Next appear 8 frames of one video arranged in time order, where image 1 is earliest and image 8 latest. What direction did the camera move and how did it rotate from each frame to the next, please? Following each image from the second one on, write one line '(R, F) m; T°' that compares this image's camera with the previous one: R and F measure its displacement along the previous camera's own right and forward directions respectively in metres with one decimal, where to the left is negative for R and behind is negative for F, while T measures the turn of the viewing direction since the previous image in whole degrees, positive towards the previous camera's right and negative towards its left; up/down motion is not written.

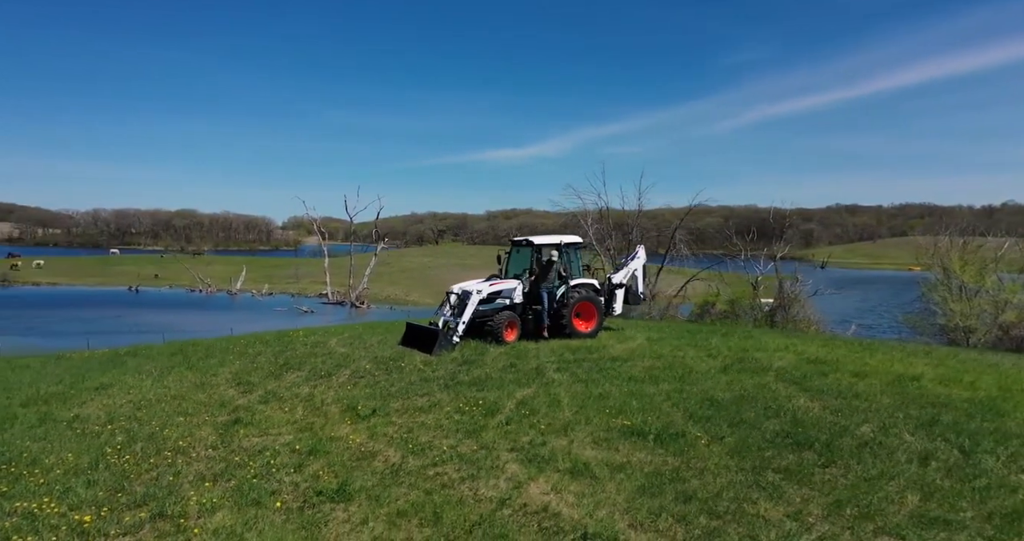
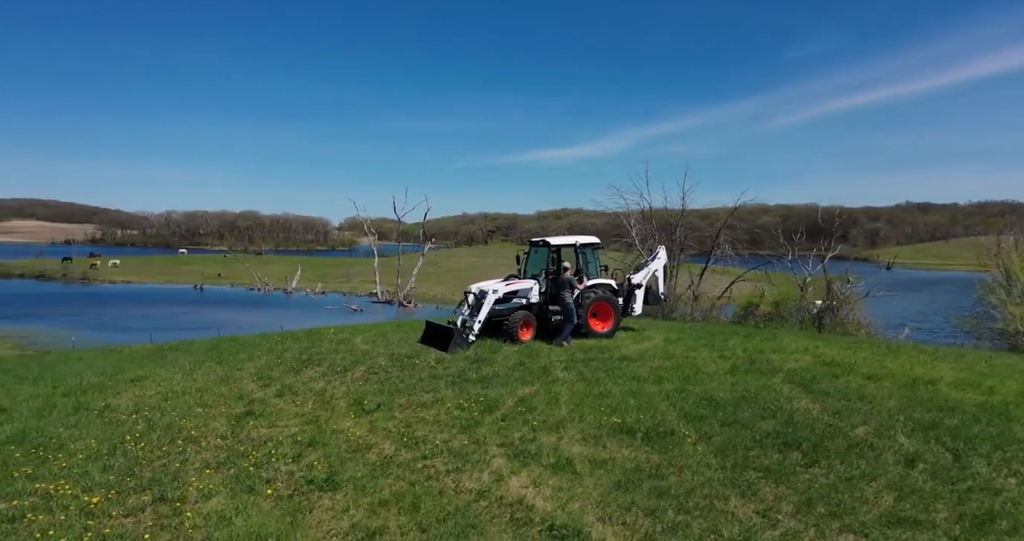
(+0.4, -0.1) m; -3°
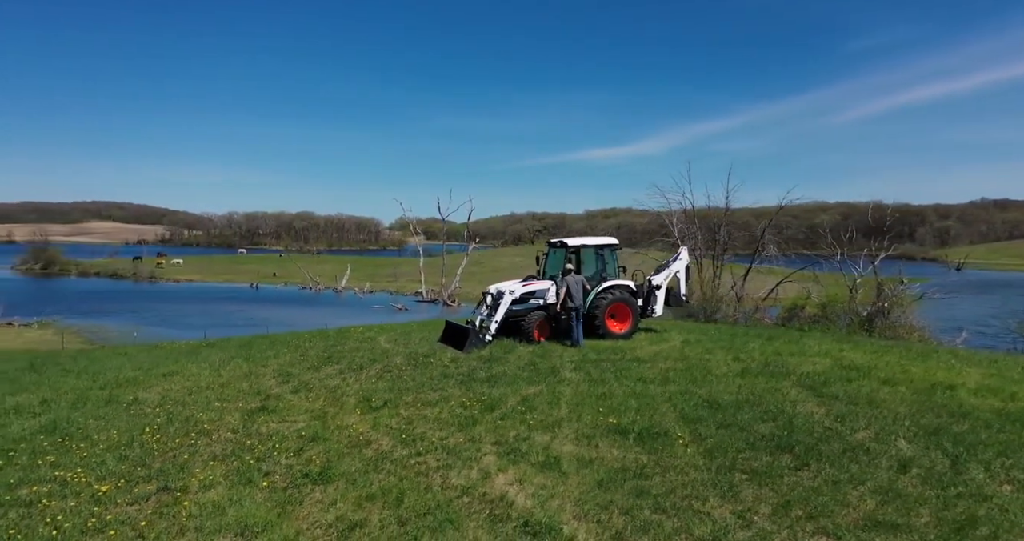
(+0.4, -0.1) m; -3°
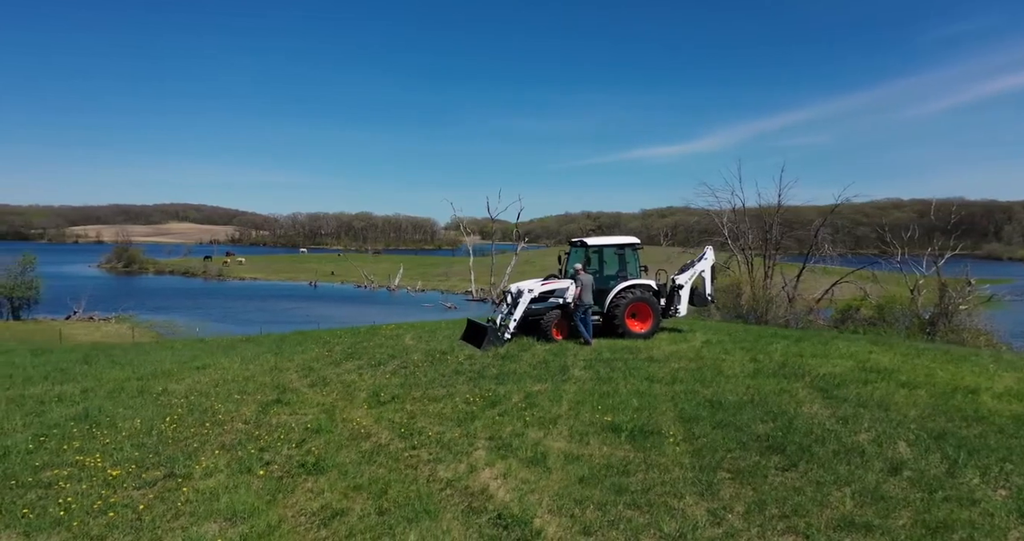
(+0.4, -0.1) m; -3°
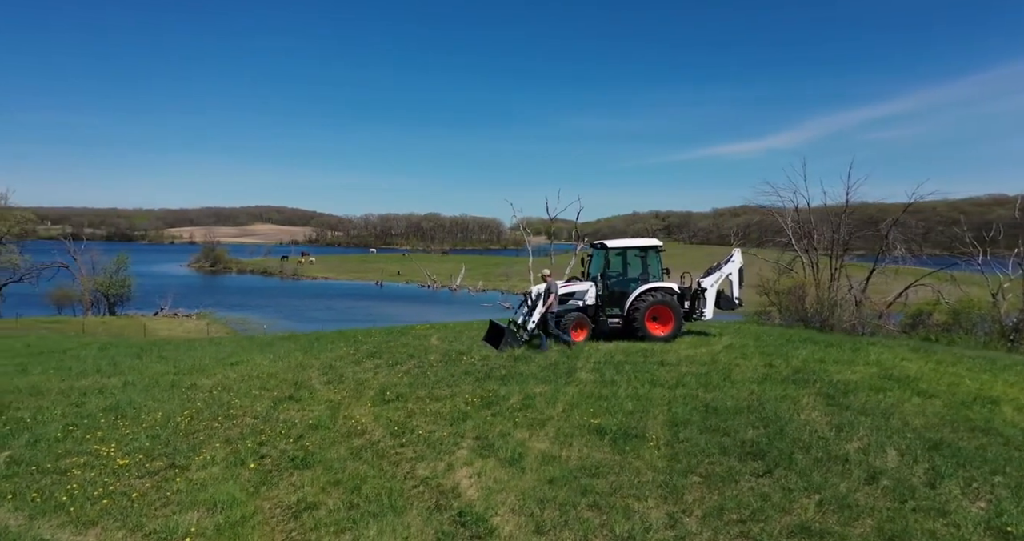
(+0.6, -0.1) m; -4°
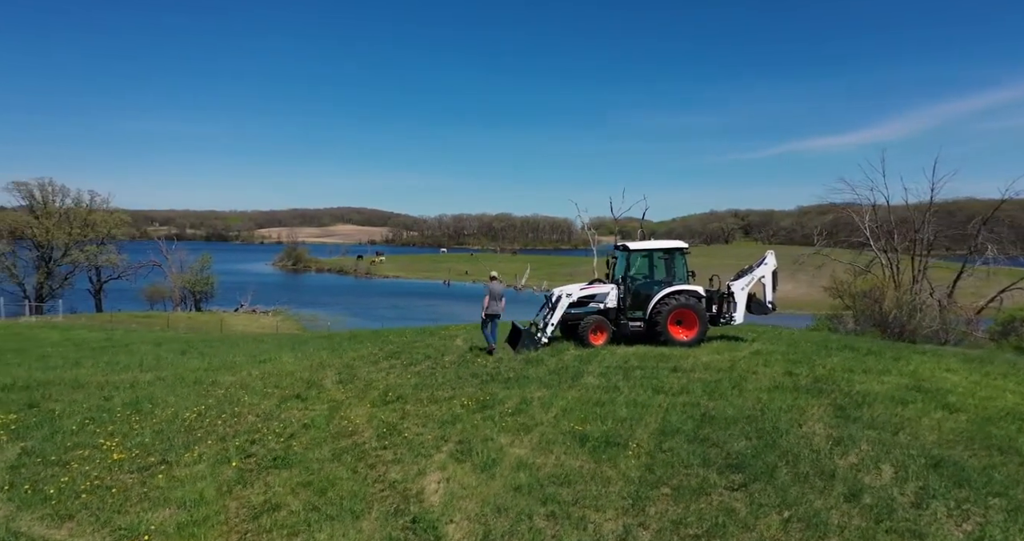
(+0.7, +0.1) m; -4°
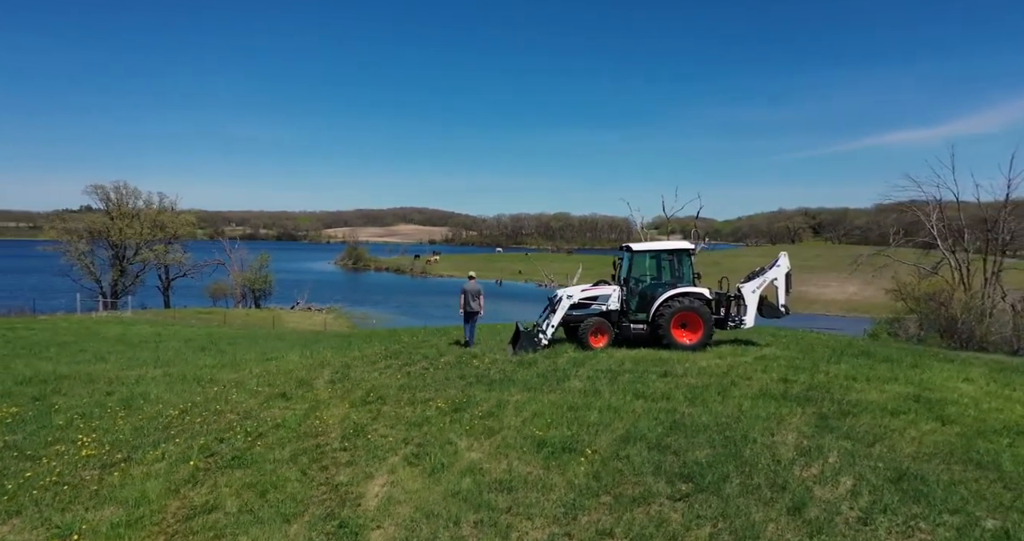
(+0.7, +0.1) m; -3°
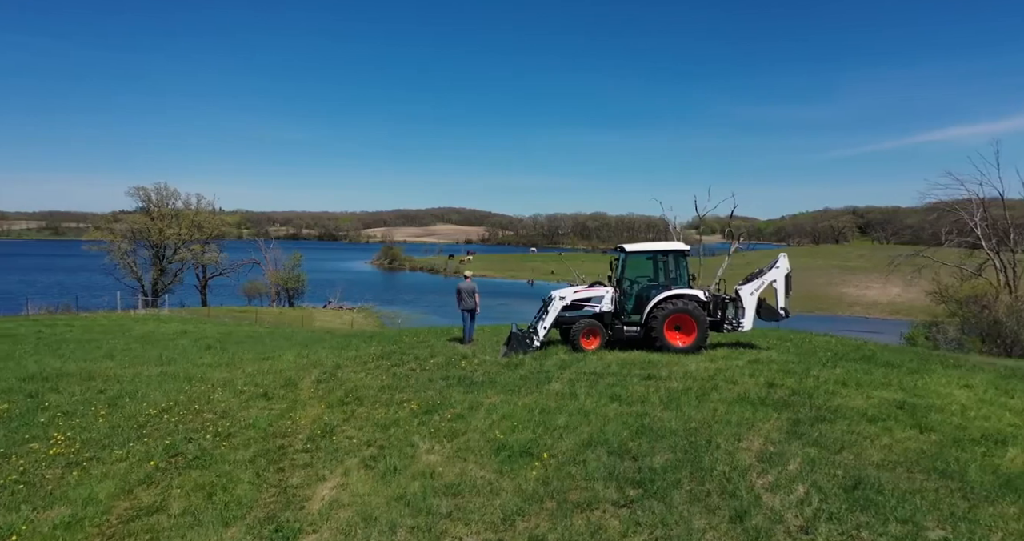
(+0.6, 0.0) m; -2°
